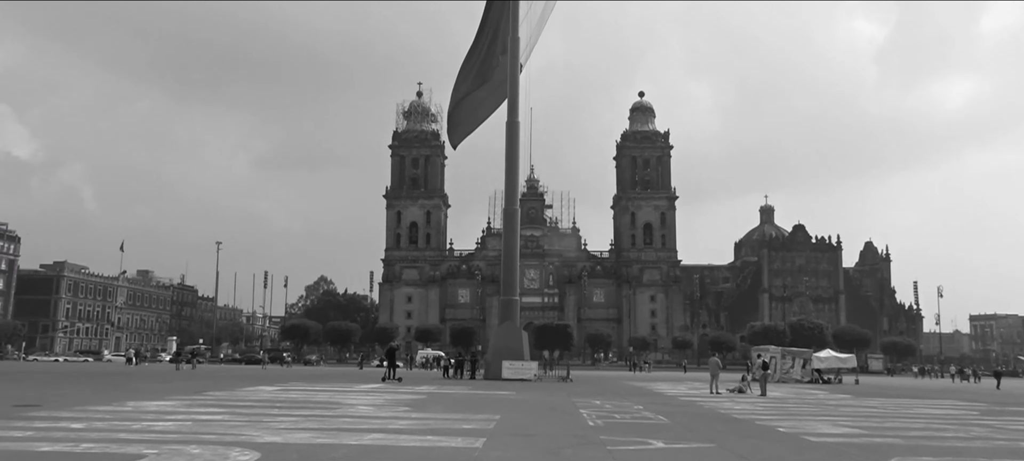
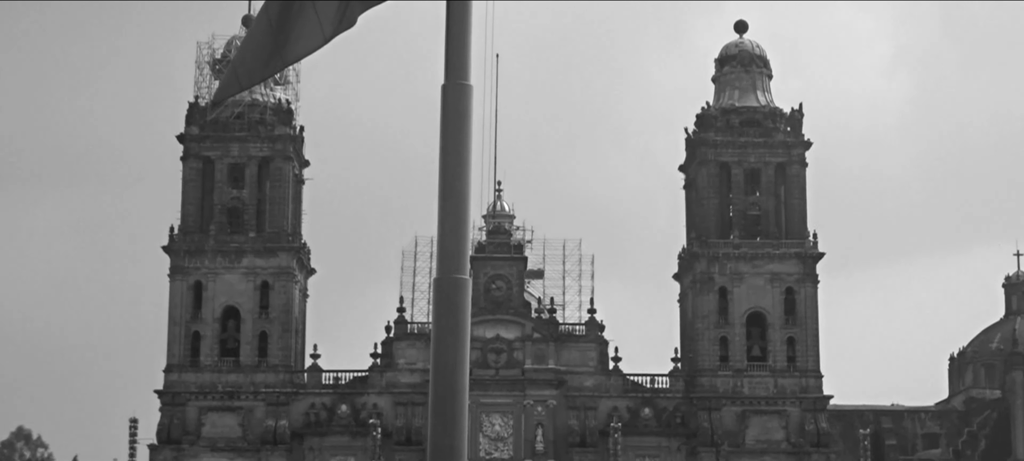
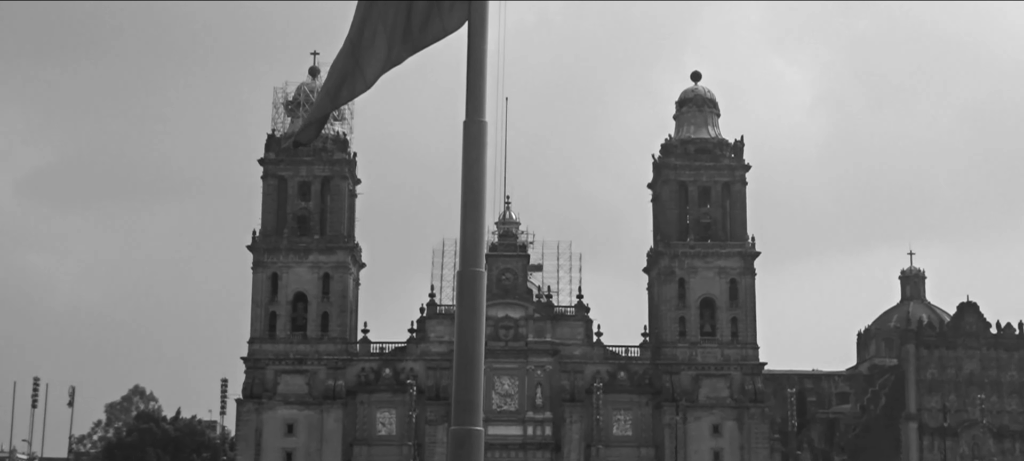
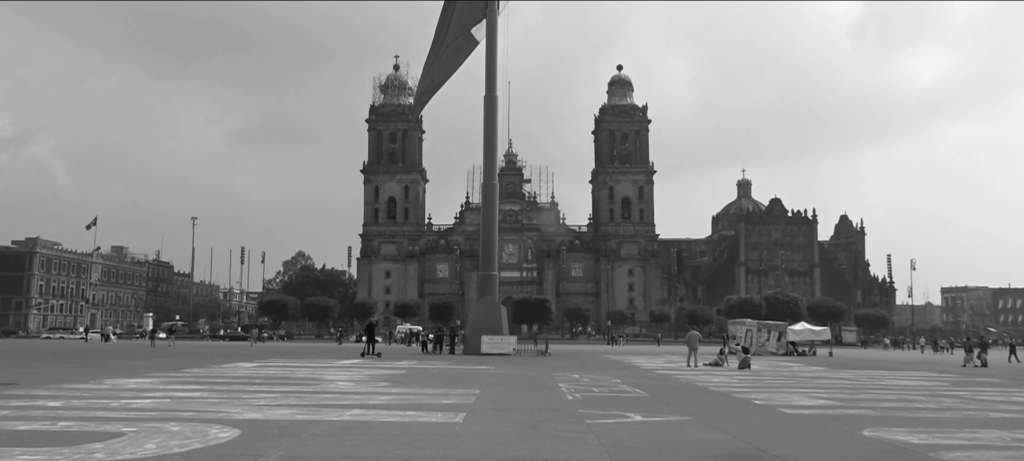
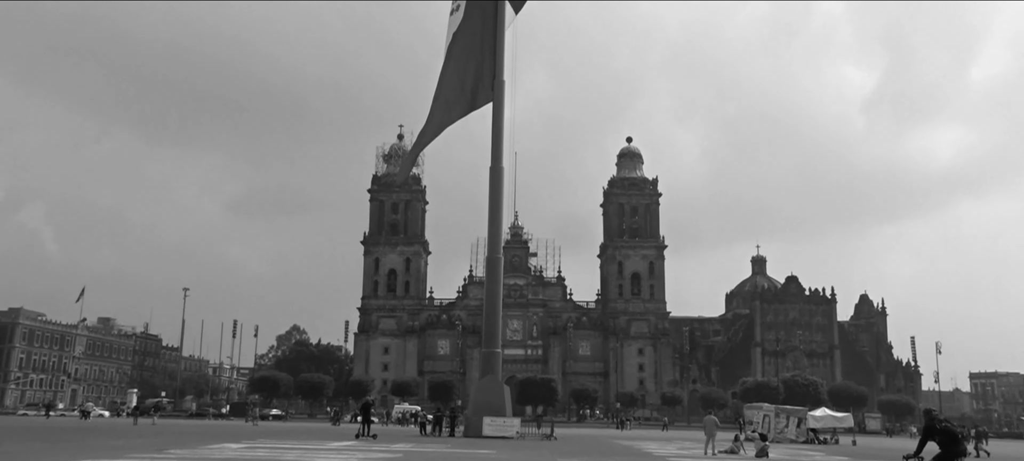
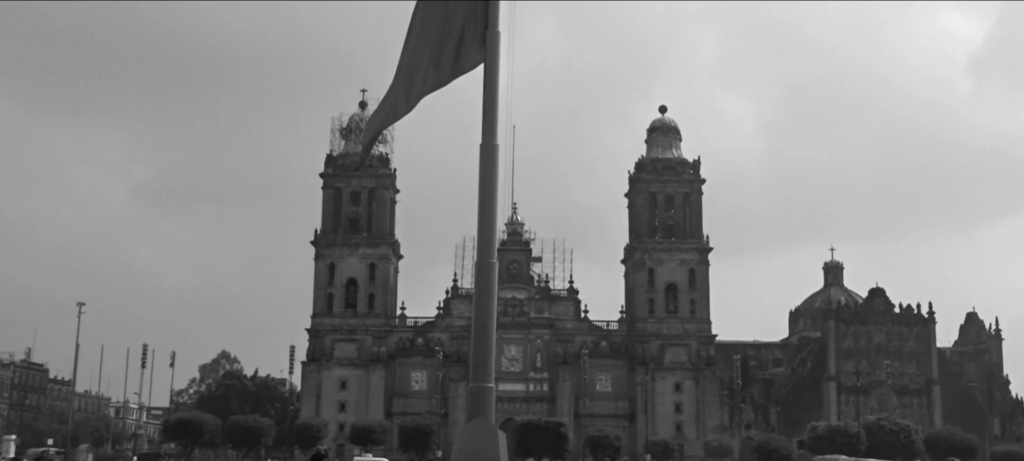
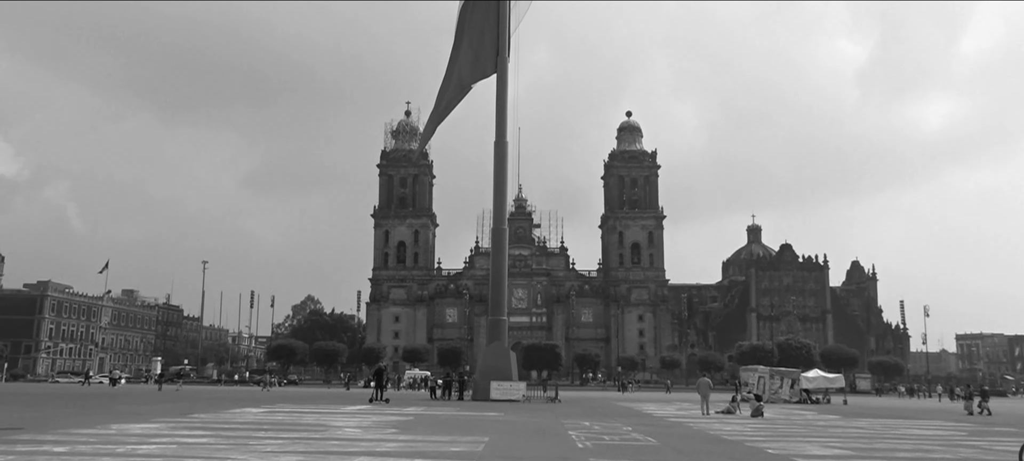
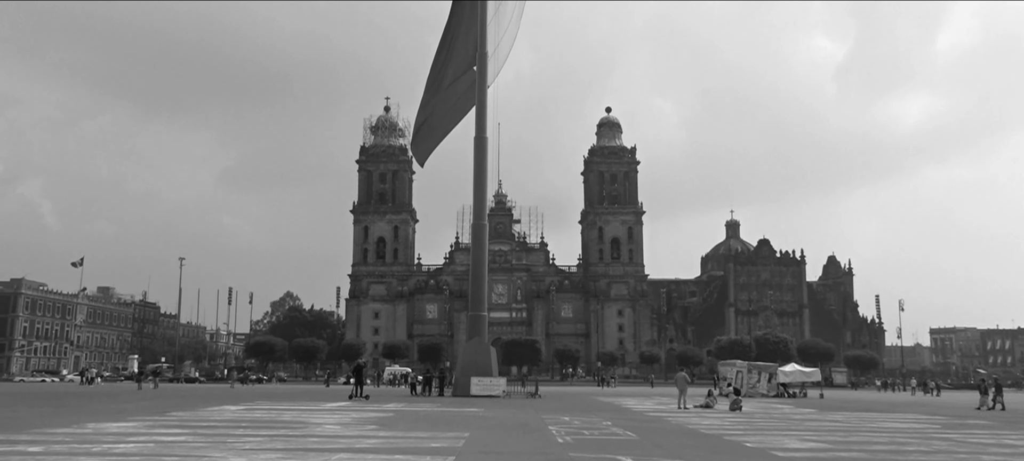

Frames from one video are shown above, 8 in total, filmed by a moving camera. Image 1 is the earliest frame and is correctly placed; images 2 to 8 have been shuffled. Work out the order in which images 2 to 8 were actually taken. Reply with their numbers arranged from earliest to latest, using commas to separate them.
8, 4, 7, 5, 6, 3, 2
